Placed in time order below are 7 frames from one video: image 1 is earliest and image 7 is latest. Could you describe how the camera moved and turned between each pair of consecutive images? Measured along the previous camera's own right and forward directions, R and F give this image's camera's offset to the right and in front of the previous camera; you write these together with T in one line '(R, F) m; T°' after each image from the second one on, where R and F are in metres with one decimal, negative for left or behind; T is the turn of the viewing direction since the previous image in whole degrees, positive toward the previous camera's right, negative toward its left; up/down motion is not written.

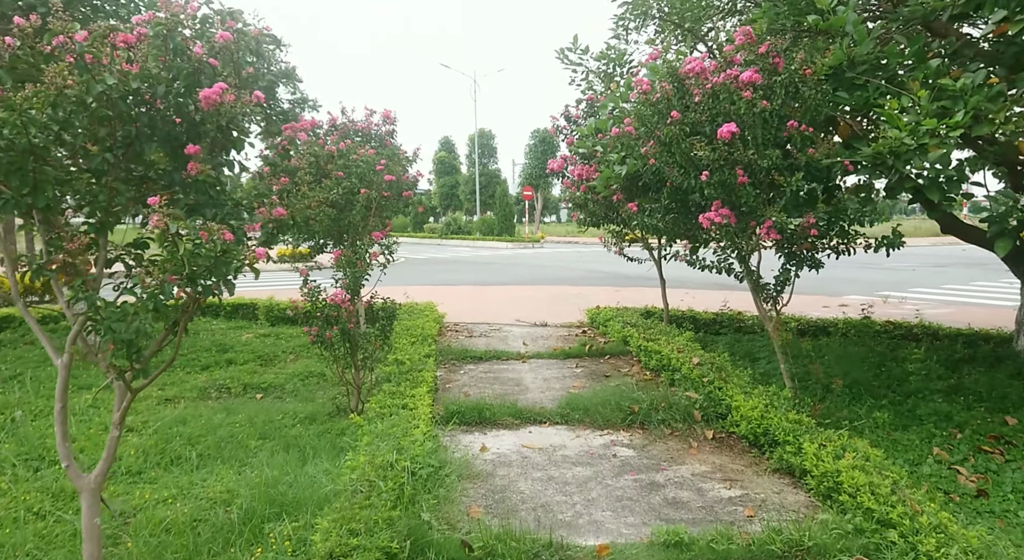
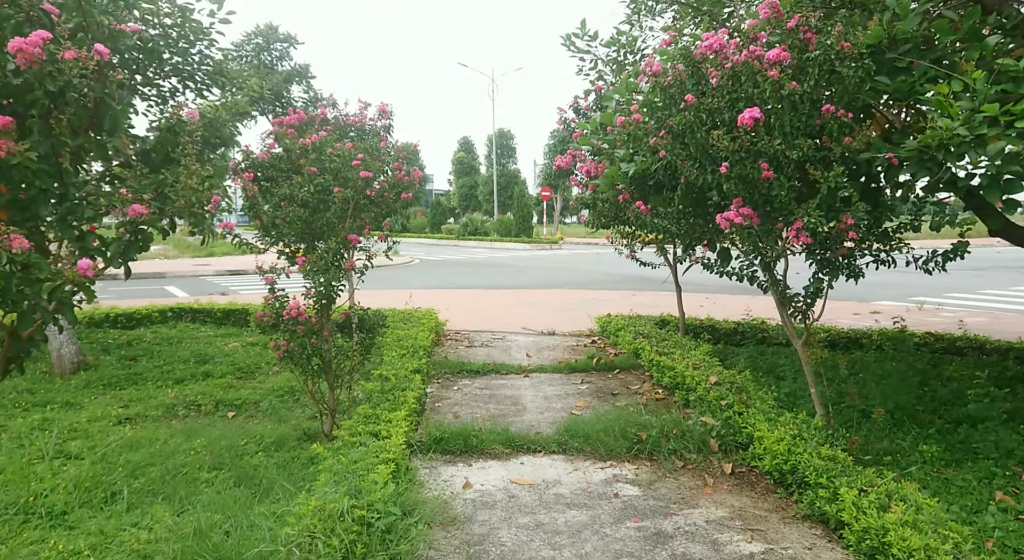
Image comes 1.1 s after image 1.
(+0.2, +0.5) m; -2°
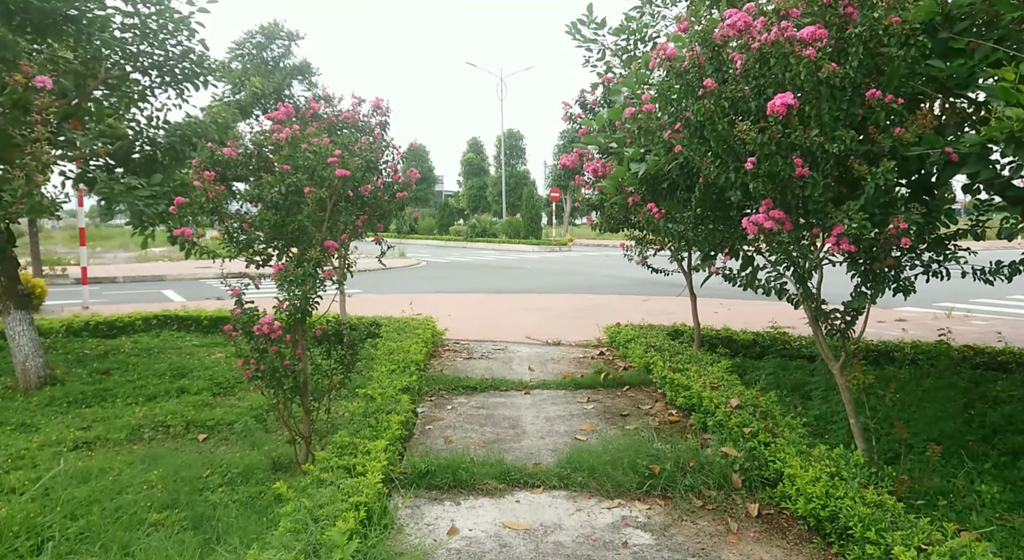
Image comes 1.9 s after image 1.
(+0.1, +0.5) m; -1°
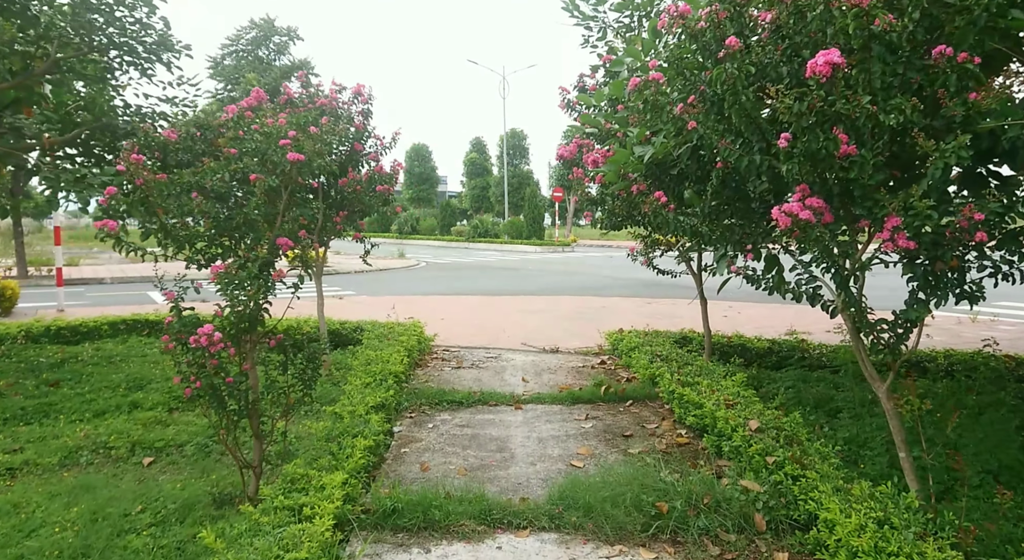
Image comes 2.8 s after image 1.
(+0.1, +0.5) m; 0°
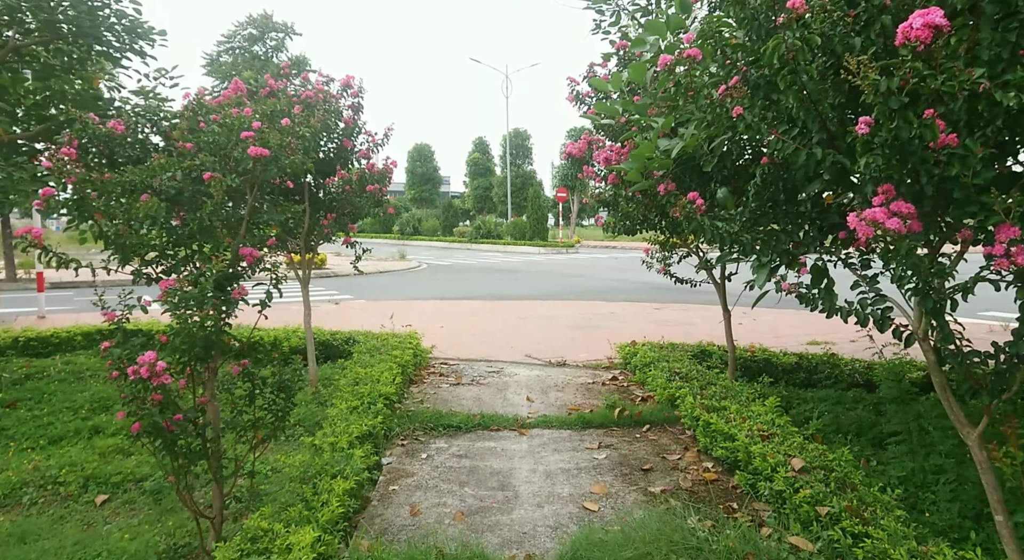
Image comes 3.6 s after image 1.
(0.0, +0.5) m; 0°
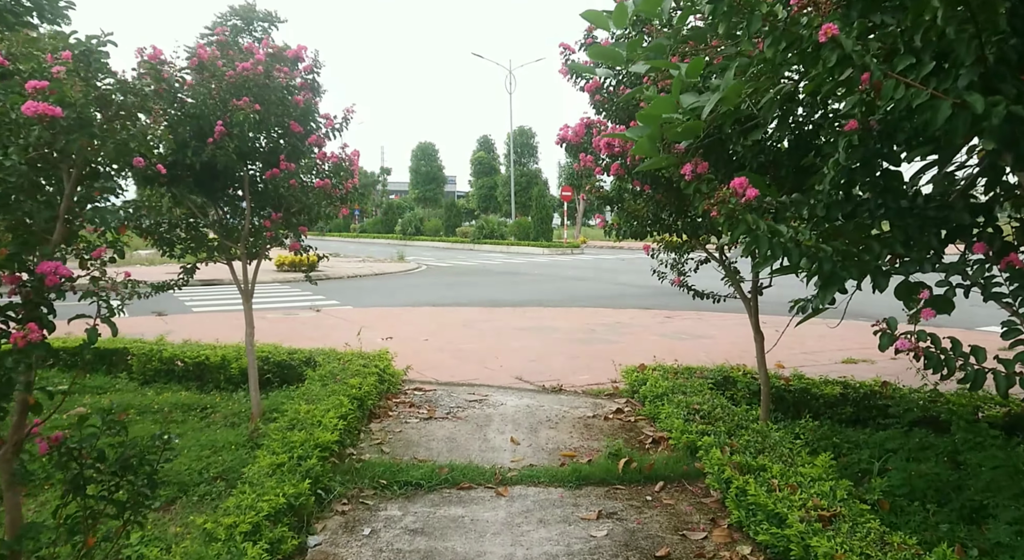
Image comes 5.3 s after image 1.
(+0.2, +0.9) m; -1°
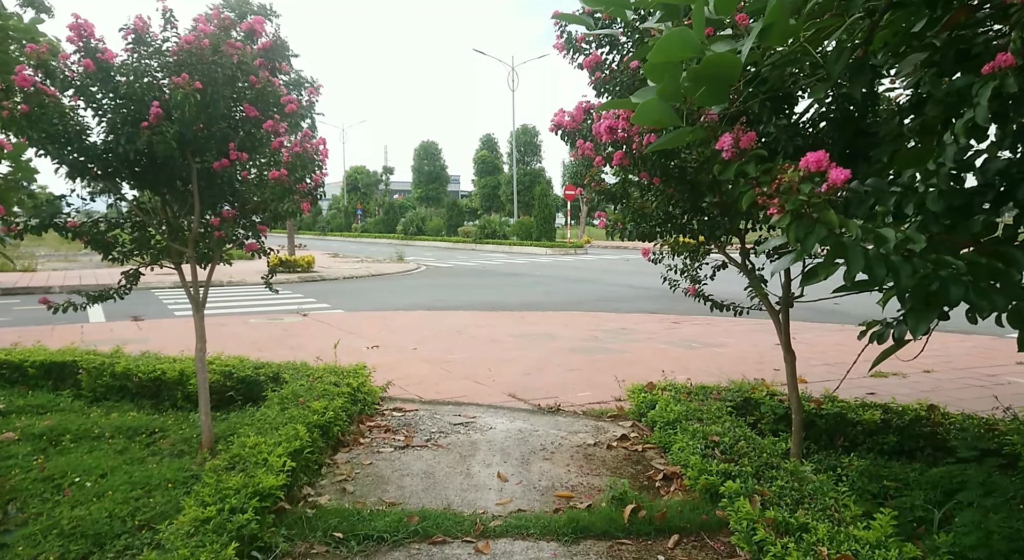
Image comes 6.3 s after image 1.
(+0.1, +0.6) m; 0°
